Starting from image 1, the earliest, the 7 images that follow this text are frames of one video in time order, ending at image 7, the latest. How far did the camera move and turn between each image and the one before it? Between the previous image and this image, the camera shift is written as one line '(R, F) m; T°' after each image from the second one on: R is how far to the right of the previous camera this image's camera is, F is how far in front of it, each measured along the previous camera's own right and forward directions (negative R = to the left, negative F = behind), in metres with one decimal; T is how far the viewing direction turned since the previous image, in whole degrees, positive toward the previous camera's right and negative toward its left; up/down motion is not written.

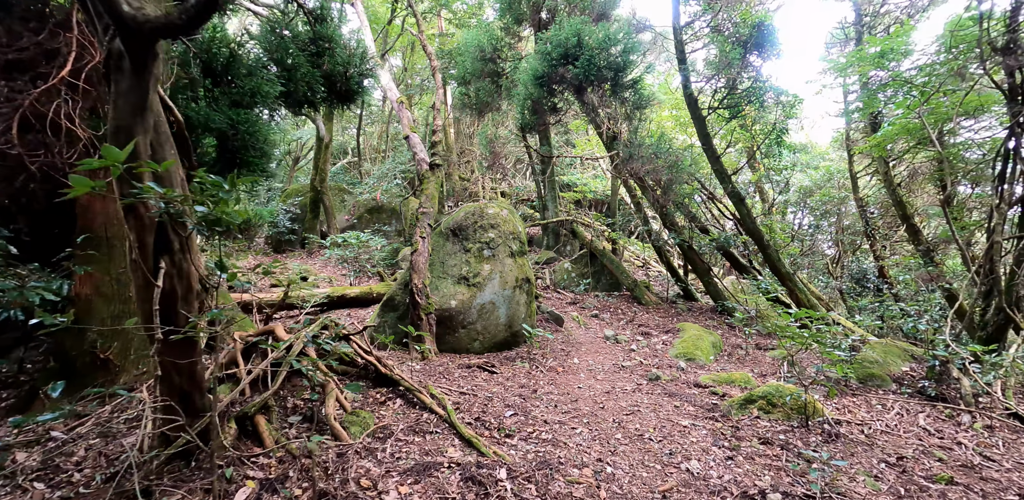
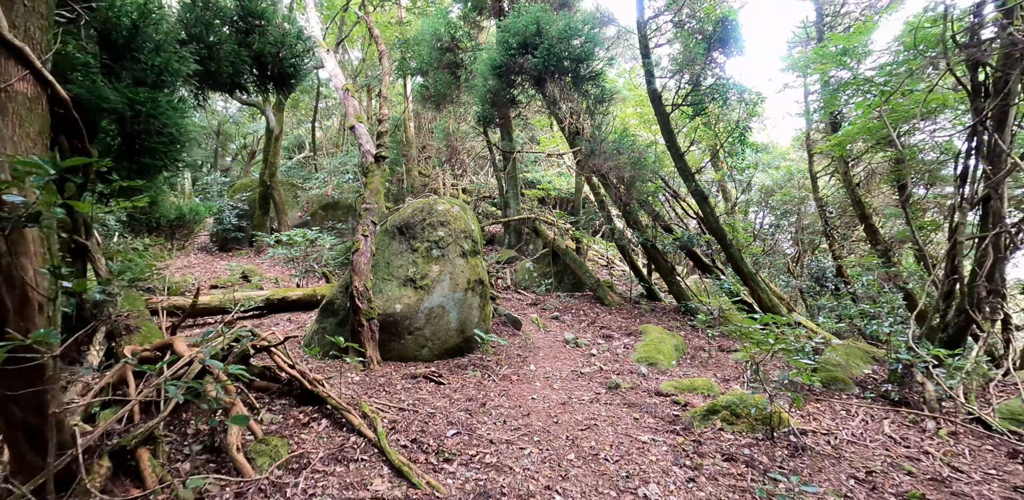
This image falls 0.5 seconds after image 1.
(+0.2, +0.4) m; +3°
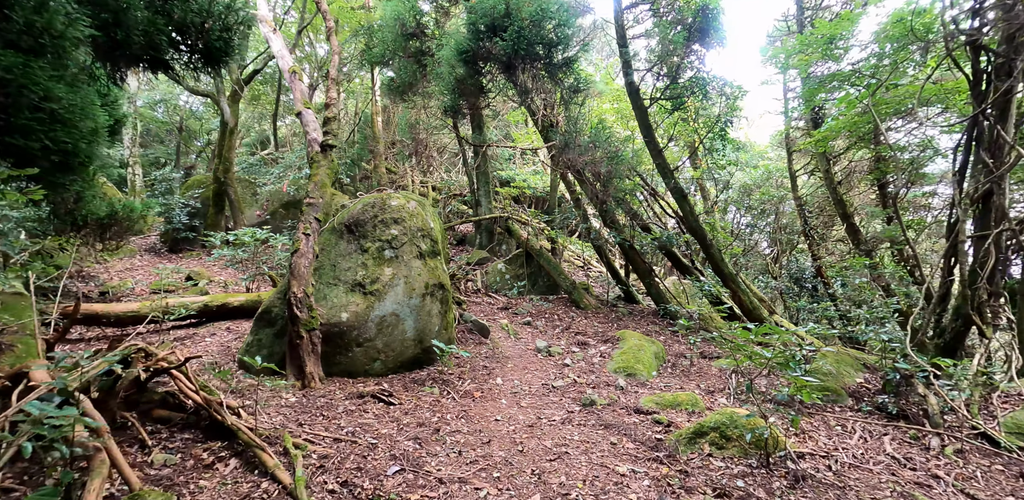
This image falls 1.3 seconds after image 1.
(+0.1, +0.6) m; +2°
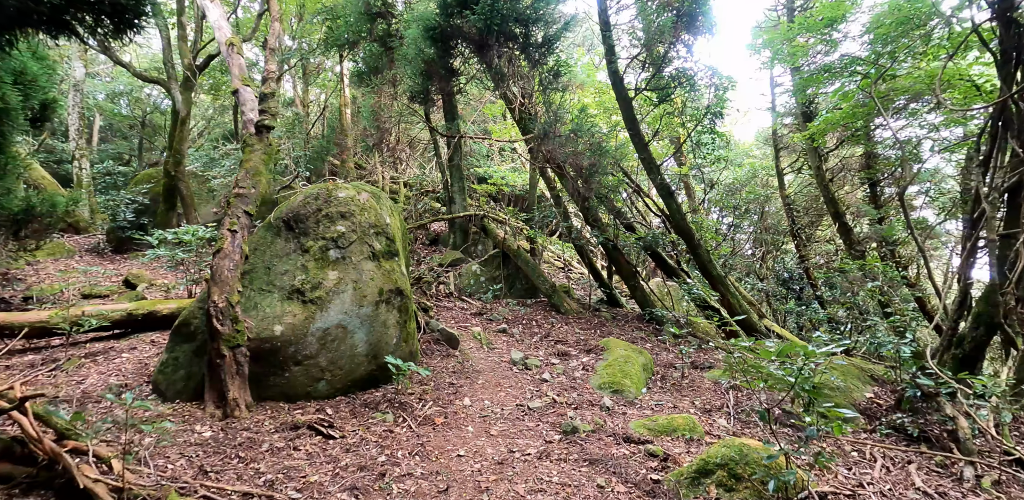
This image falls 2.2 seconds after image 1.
(+0.1, +0.8) m; +2°
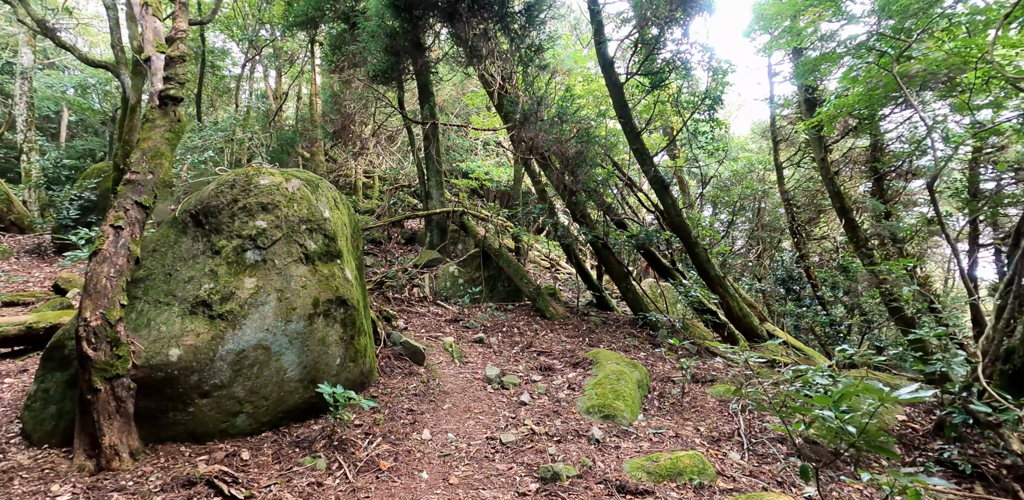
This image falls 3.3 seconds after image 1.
(+0.2, +0.9) m; +1°
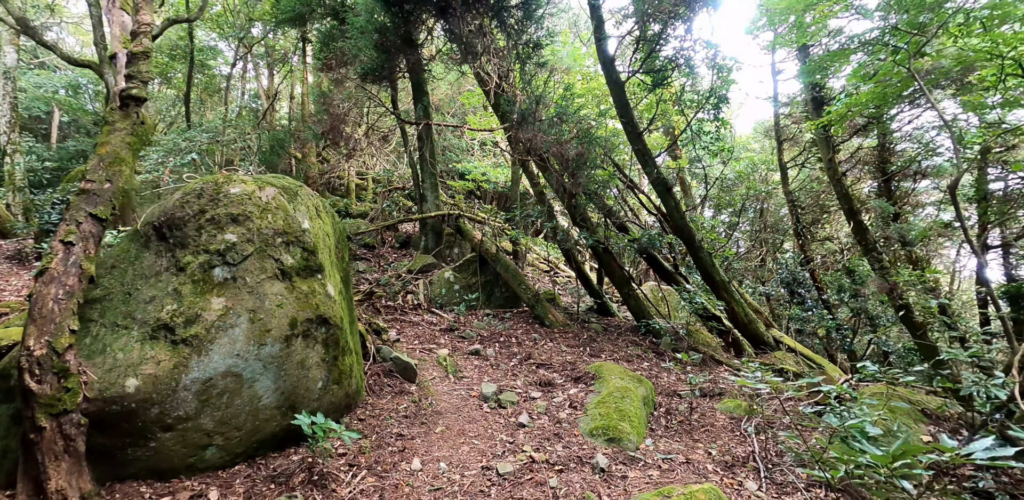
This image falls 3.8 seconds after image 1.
(0.0, +0.3) m; 0°
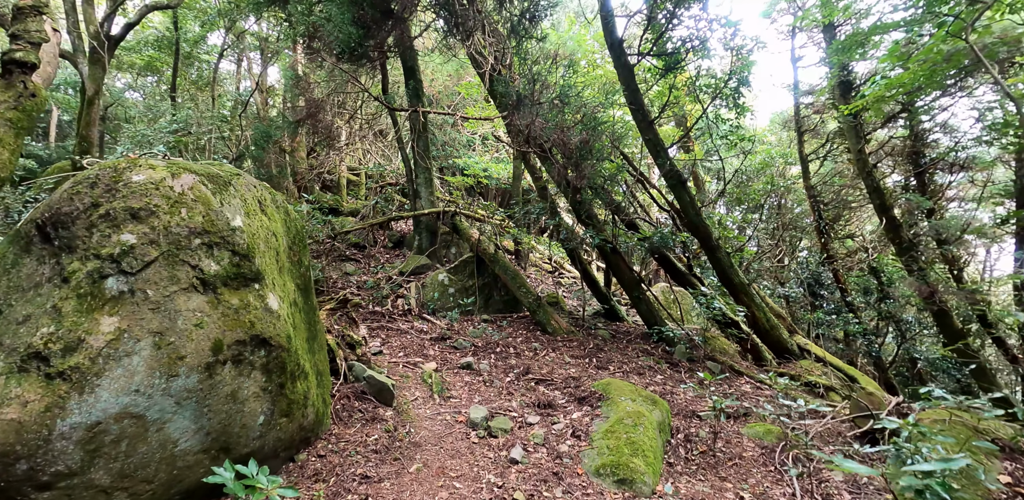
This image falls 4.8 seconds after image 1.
(+0.1, +0.7) m; -1°
